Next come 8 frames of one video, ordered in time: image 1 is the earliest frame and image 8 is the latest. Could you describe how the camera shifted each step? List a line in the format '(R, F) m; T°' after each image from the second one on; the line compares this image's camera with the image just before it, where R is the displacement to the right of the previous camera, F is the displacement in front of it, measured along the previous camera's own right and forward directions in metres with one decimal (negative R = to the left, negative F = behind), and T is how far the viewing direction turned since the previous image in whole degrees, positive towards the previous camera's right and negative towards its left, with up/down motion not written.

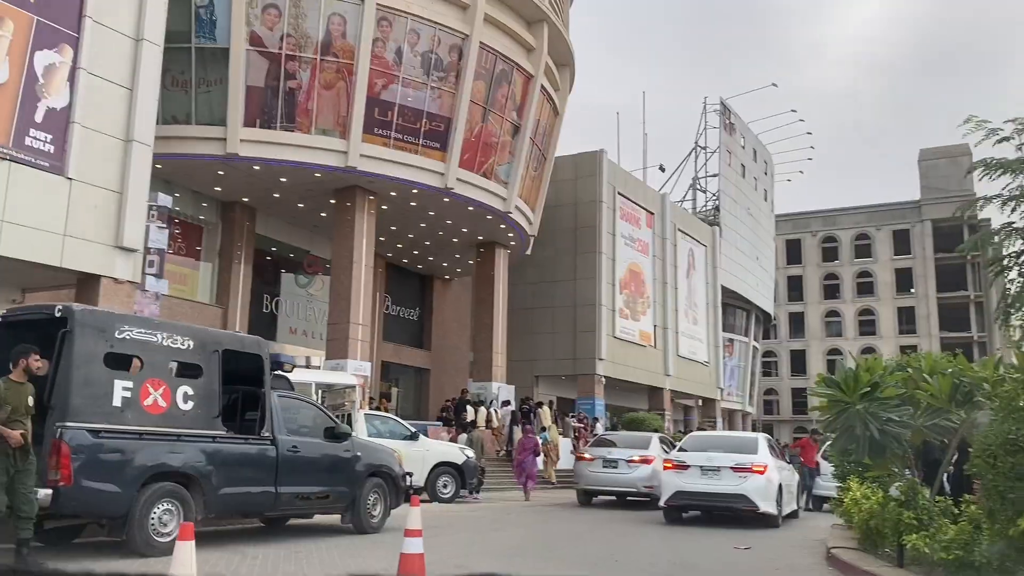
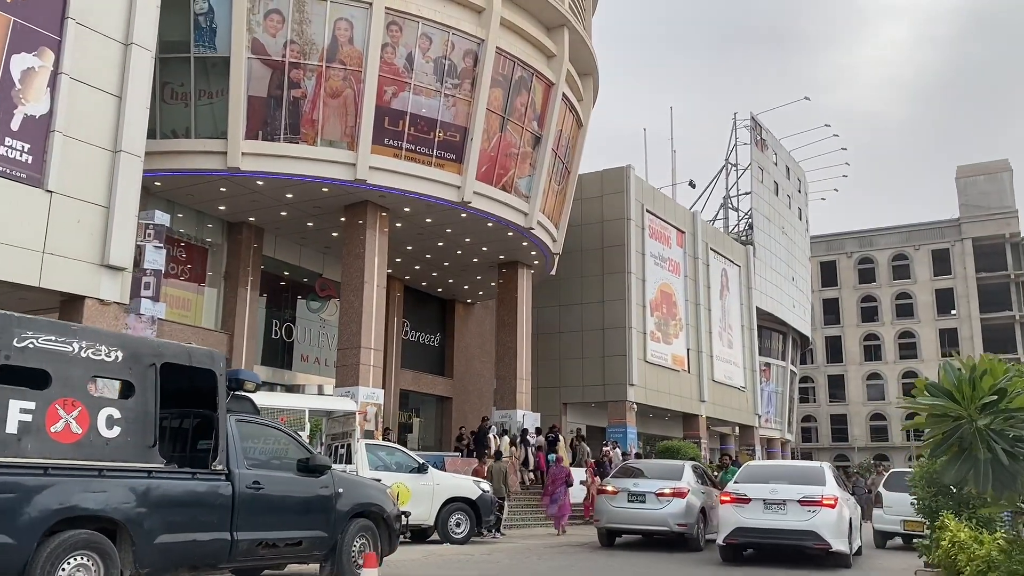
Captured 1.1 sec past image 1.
(+0.2, +1.7) m; -2°
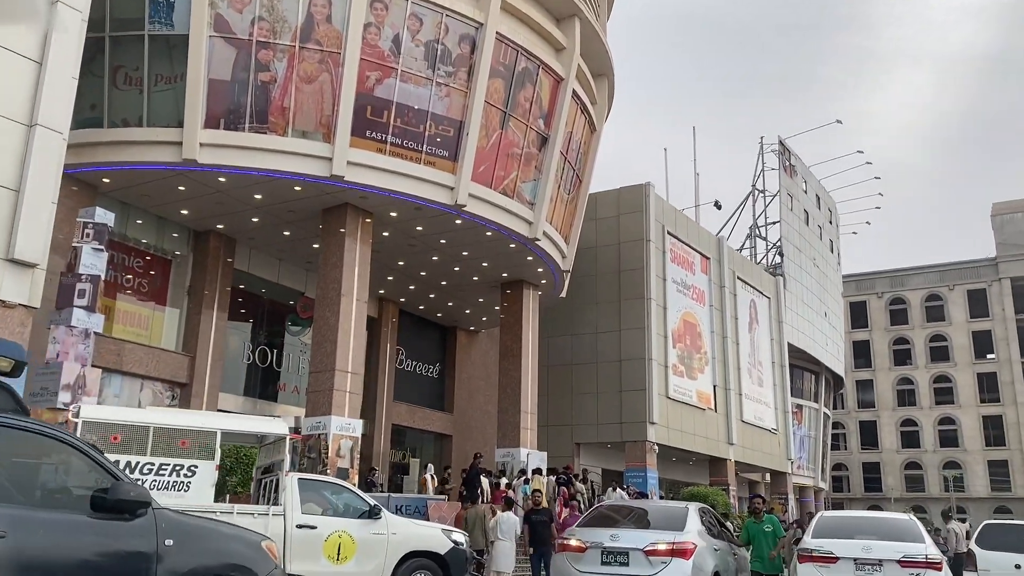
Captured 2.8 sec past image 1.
(+0.5, +3.2) m; -1°
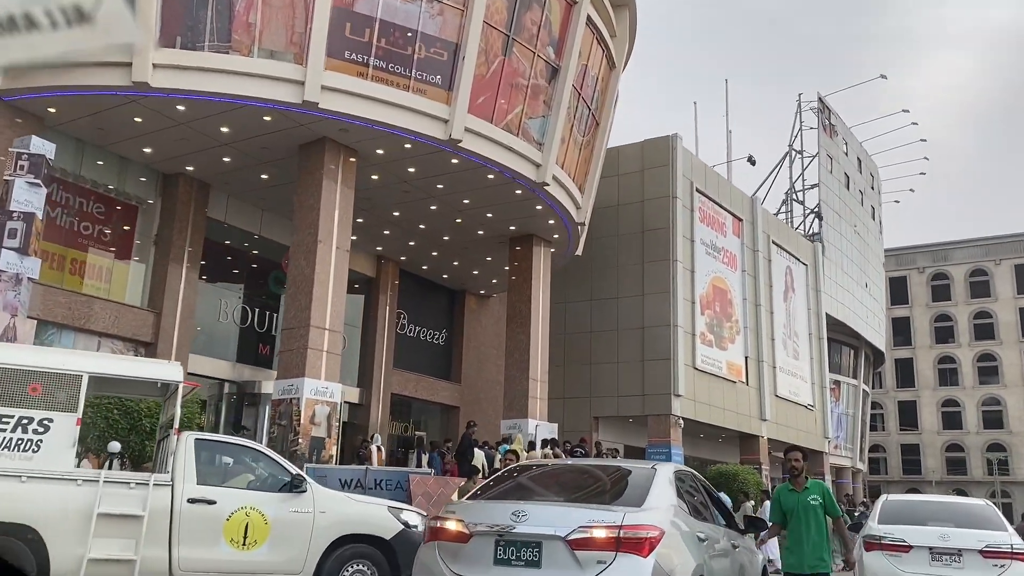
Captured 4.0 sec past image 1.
(+0.6, +2.6) m; -2°
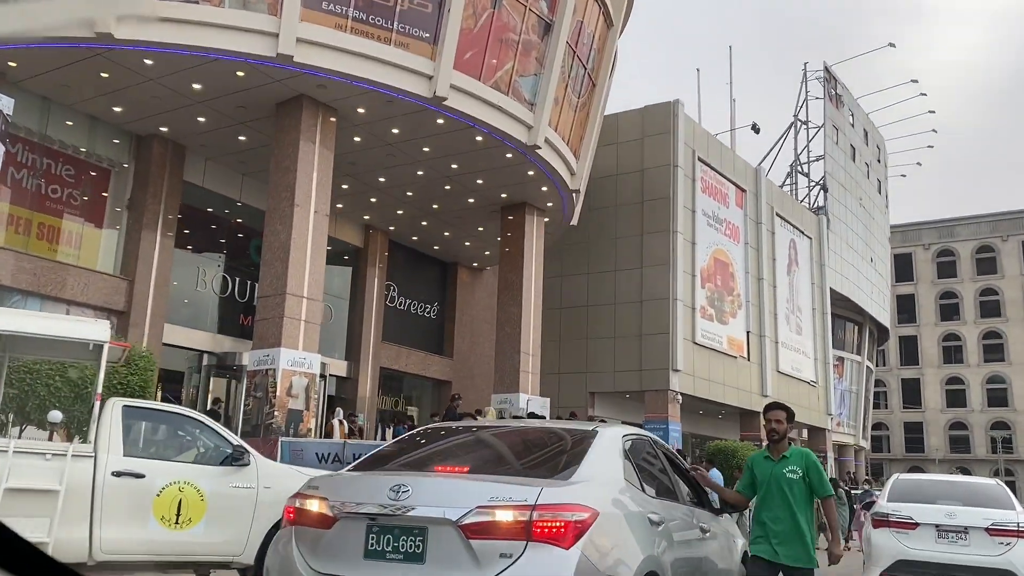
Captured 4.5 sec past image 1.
(+0.3, +0.9) m; 0°
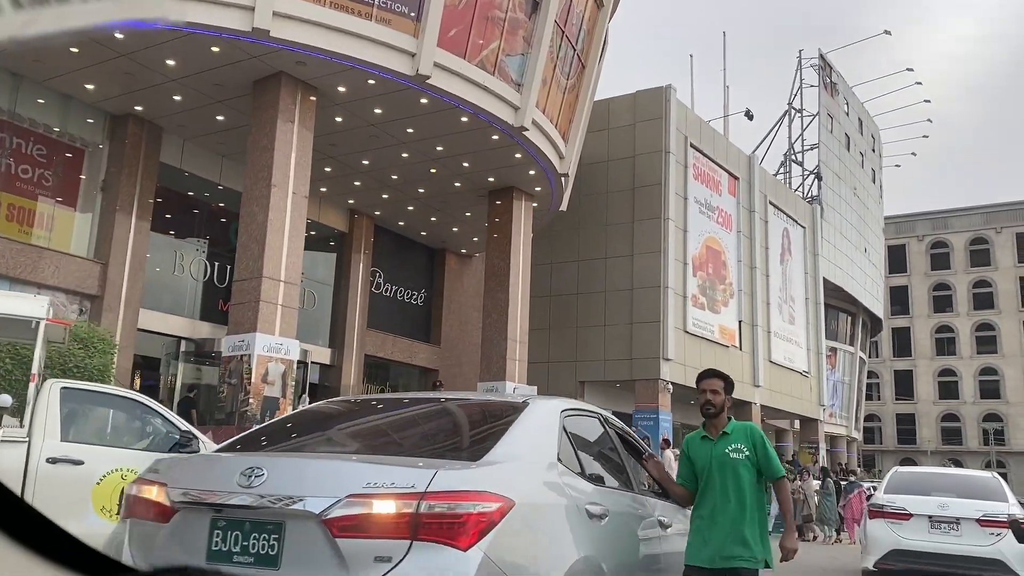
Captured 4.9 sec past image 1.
(+0.2, +0.5) m; 0°
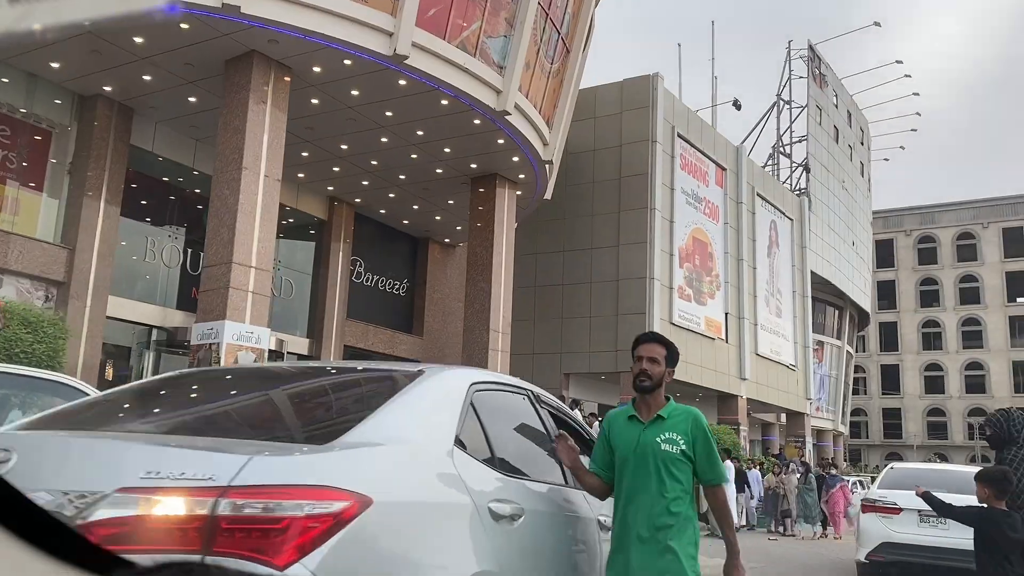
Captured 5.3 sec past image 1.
(+0.2, +0.5) m; +1°
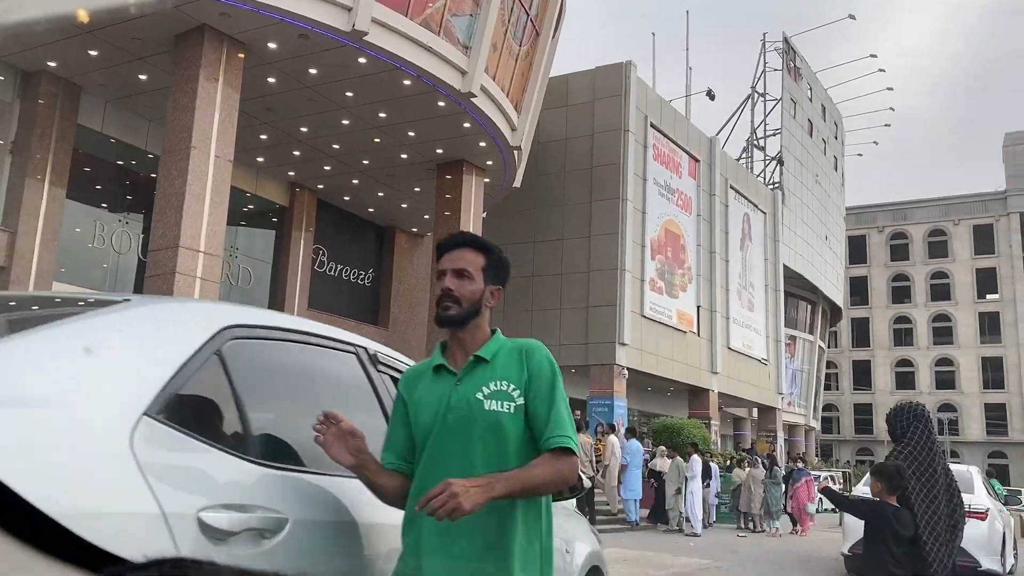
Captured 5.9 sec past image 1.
(+0.2, +0.6) m; +2°
